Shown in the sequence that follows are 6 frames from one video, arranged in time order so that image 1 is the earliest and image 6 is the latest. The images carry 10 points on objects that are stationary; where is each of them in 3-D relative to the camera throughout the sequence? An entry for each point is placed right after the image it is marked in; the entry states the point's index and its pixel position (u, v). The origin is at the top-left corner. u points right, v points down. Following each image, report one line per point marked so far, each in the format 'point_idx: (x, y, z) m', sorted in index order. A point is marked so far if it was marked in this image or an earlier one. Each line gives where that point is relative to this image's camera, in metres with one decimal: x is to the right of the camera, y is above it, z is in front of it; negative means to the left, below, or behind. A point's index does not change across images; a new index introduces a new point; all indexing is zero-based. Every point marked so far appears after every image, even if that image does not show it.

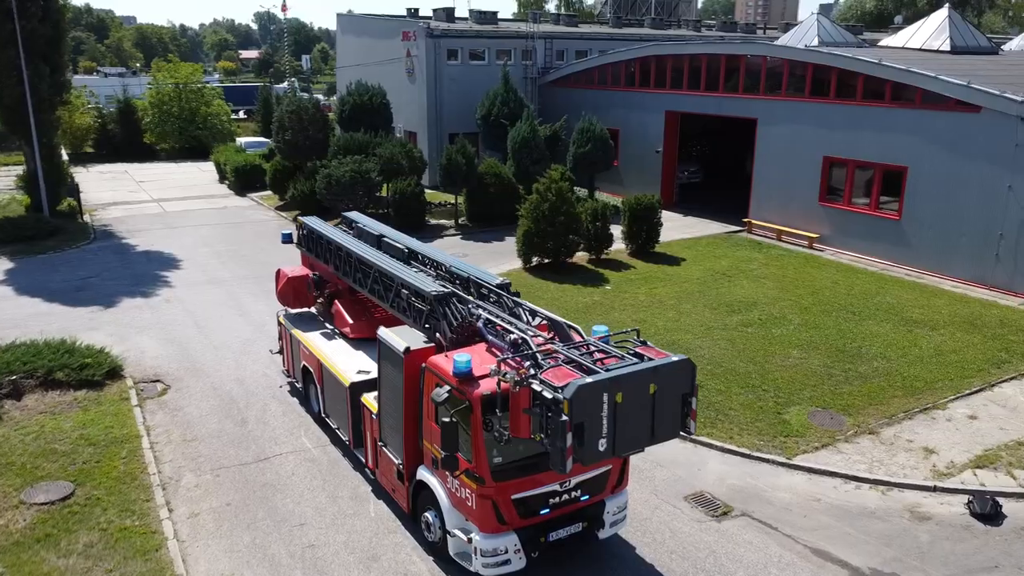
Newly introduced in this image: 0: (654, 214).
0: (+3.7, +2.0, +19.9) m
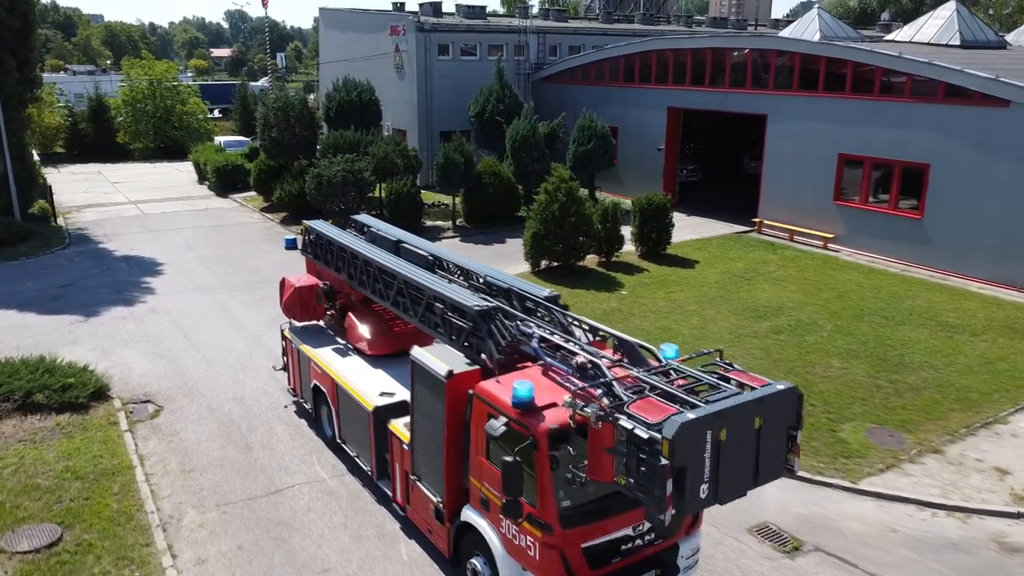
0: (+3.8, +1.9, +19.0) m
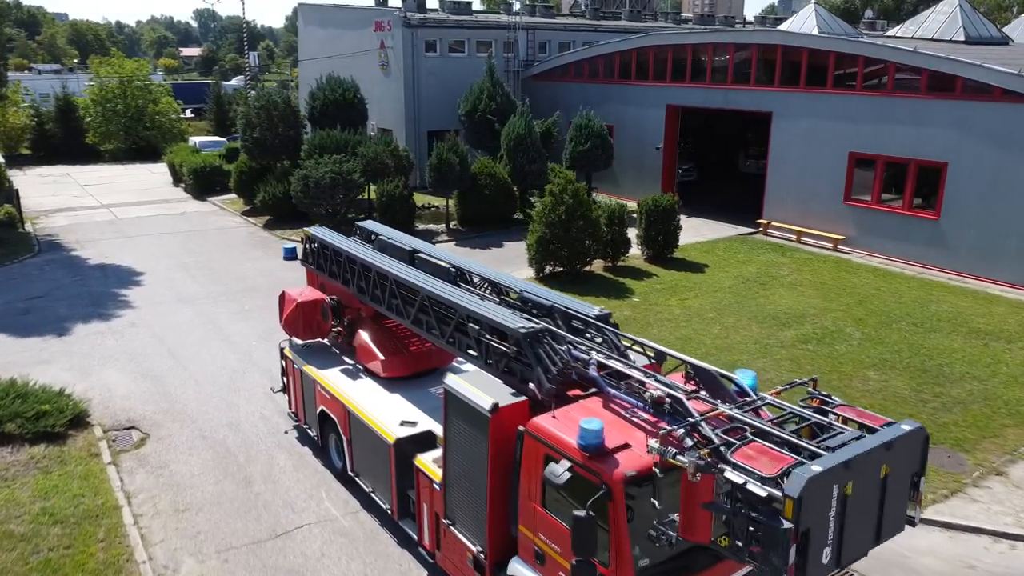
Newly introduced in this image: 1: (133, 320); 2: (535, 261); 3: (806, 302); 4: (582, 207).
0: (+3.9, +1.7, +18.2) m
1: (-7.6, -0.6, +15.2) m
2: (+0.5, +0.6, +17.0) m
3: (+6.0, -0.3, +15.4) m
4: (+1.6, +1.8, +16.8) m
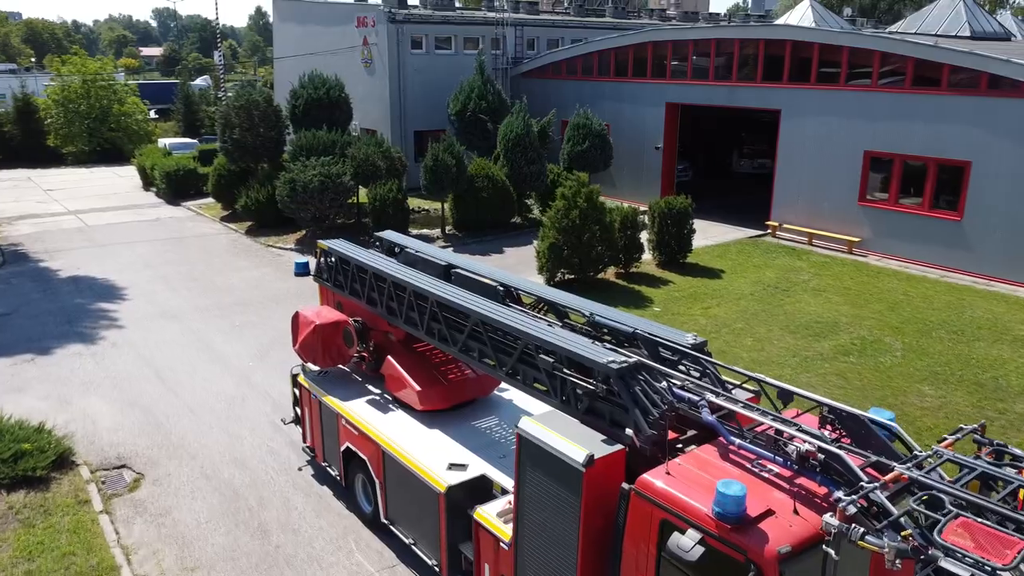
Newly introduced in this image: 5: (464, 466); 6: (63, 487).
0: (+4.0, +1.6, +17.4) m
1: (-7.3, -0.9, +13.9) m
2: (+0.7, +0.4, +16.0) m
3: (+6.3, -0.4, +14.6) m
4: (+1.8, +1.6, +15.8) m
5: (-0.4, -1.6, +7.0) m
6: (-5.3, -2.3, +8.9) m
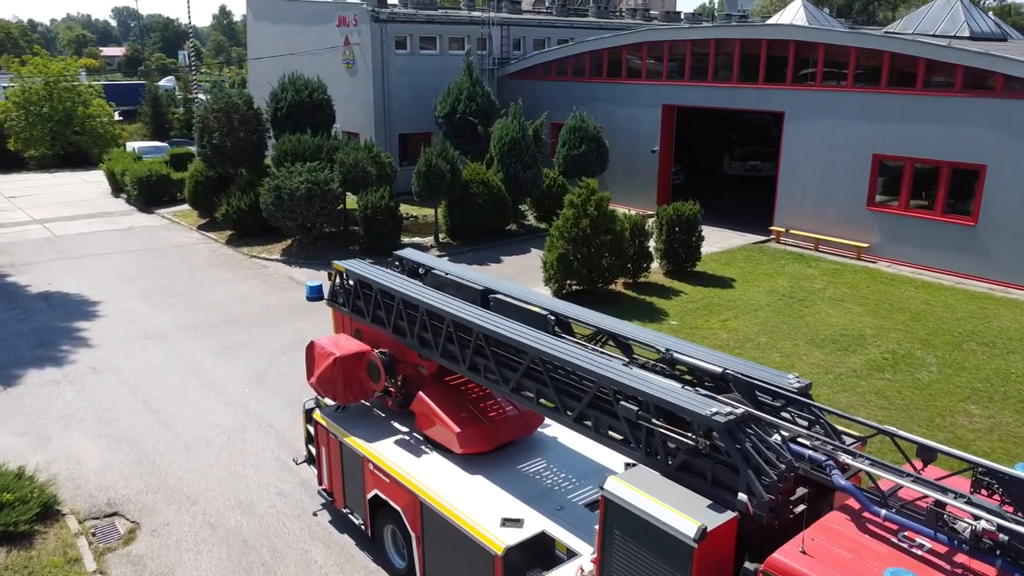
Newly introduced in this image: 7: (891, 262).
0: (+4.1, +1.4, +16.8) m
1: (-7.1, -1.3, +12.8) m
2: (+0.9, +0.2, +15.3) m
3: (+6.5, -0.6, +14.1) m
4: (+1.9, +1.4, +15.1) m
5: (+0.1, -1.9, +6.2) m
6: (-4.8, -2.7, +7.9) m
7: (+9.1, +0.6, +18.0) m
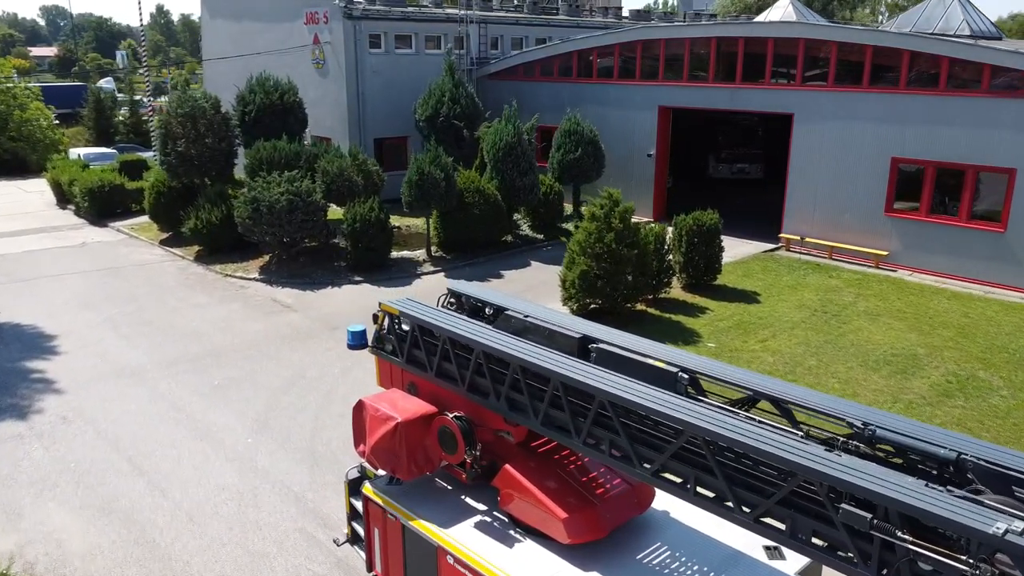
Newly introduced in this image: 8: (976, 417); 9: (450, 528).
0: (+4.2, +1.1, +15.7) m
1: (-6.6, -1.8, +11.1) m
2: (+1.2, -0.2, +14.0) m
3: (+6.9, -0.9, +13.2) m
4: (+2.2, +1.0, +13.9) m
5: (+1.0, -2.3, +4.9) m
6: (-4.0, -3.1, +6.3) m
7: (+9.2, +0.4, +17.3) m
8: (+6.3, -1.8, +10.2) m
9: (-0.5, -2.0, +6.1) m
